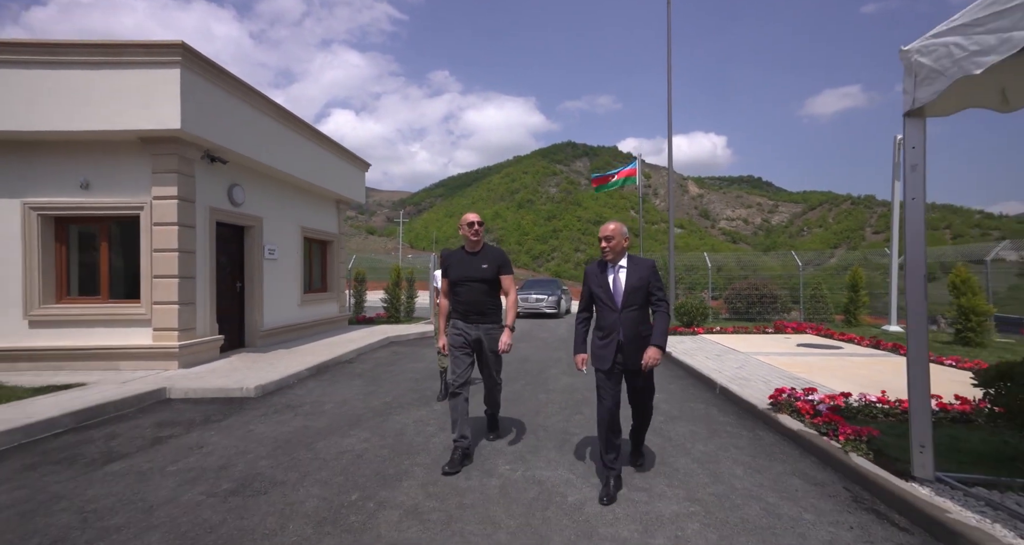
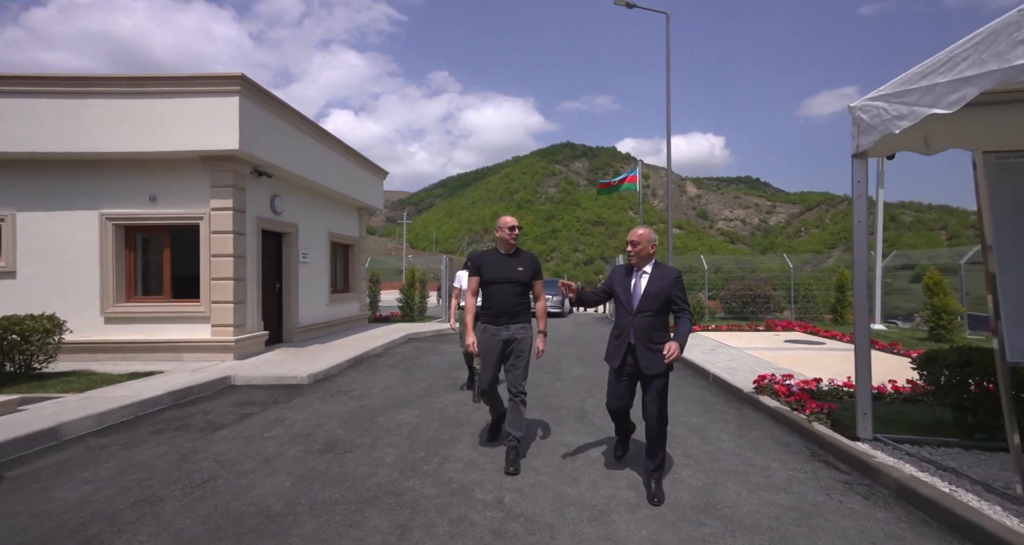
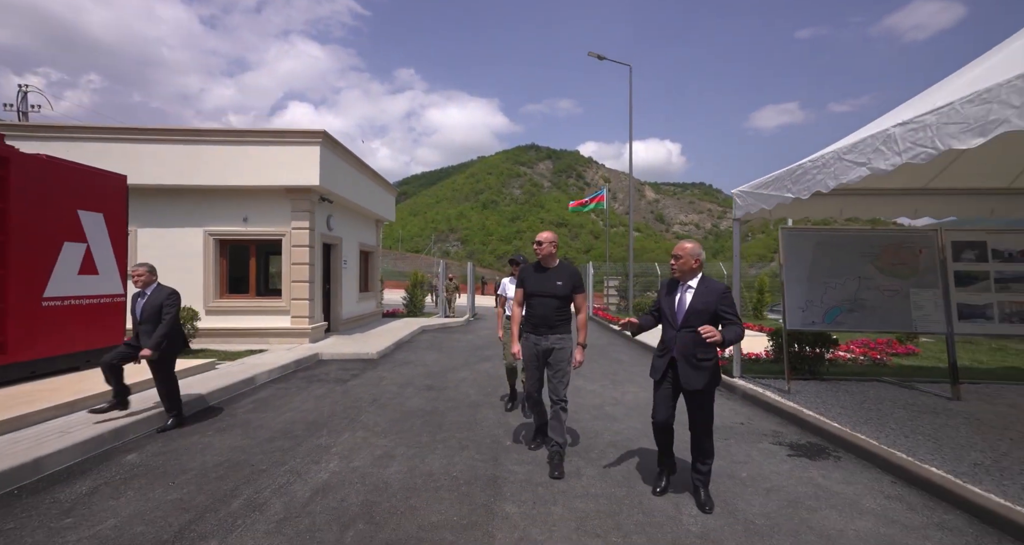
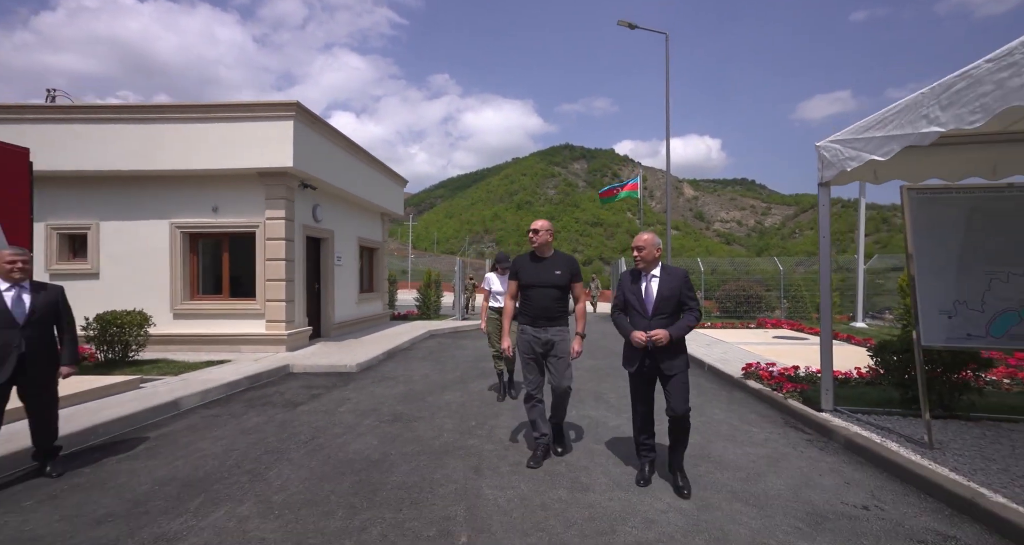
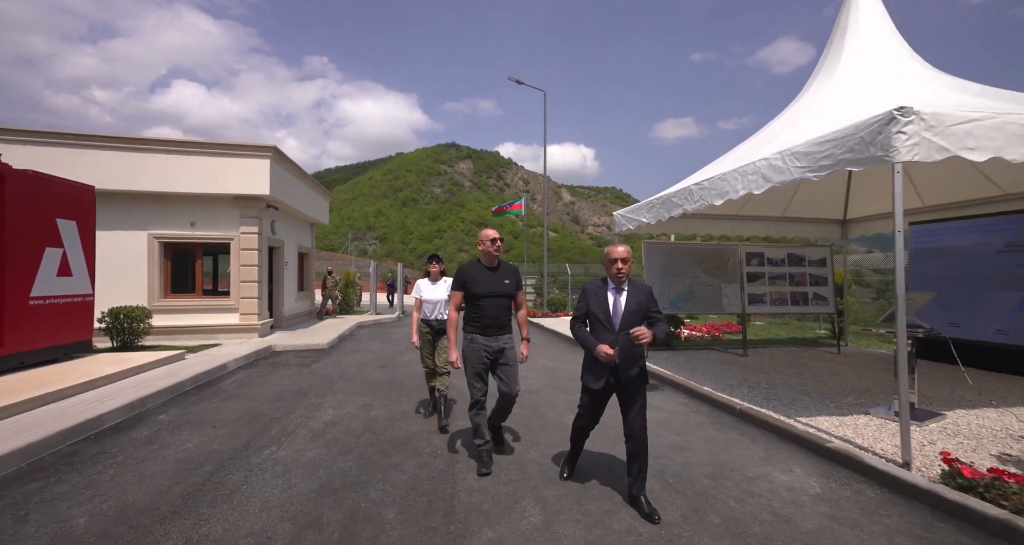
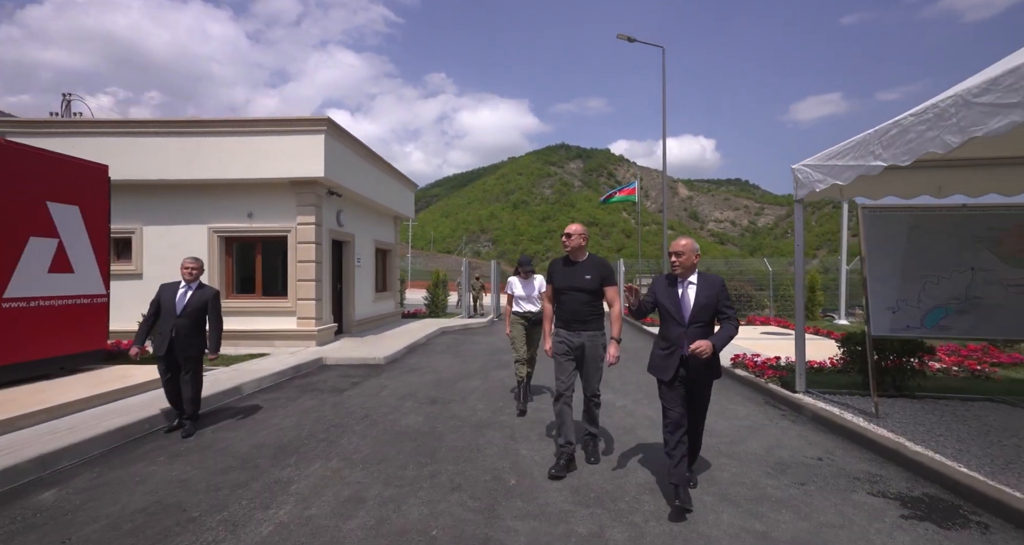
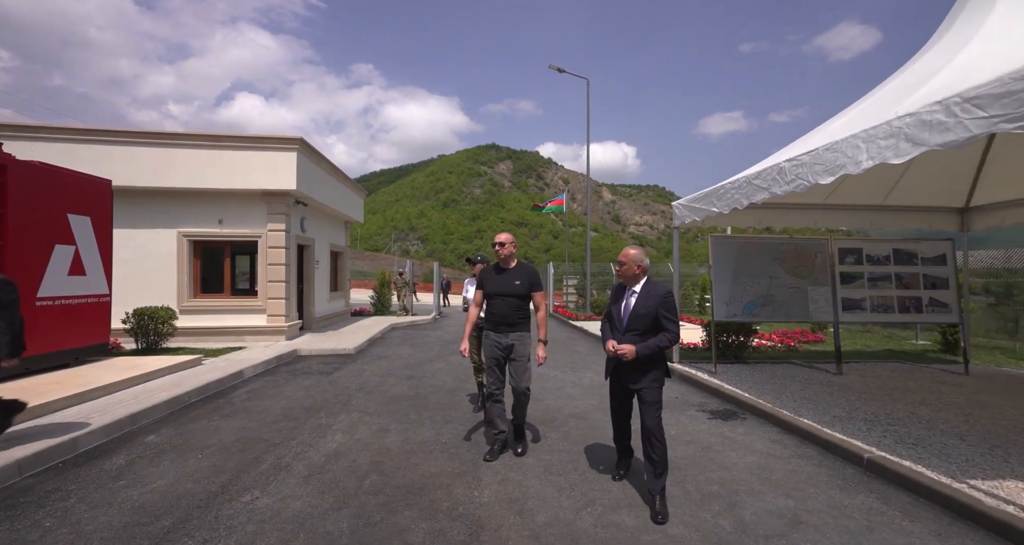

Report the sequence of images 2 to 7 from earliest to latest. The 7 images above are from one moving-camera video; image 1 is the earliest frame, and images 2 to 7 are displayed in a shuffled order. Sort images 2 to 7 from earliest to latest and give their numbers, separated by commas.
2, 4, 6, 3, 7, 5
